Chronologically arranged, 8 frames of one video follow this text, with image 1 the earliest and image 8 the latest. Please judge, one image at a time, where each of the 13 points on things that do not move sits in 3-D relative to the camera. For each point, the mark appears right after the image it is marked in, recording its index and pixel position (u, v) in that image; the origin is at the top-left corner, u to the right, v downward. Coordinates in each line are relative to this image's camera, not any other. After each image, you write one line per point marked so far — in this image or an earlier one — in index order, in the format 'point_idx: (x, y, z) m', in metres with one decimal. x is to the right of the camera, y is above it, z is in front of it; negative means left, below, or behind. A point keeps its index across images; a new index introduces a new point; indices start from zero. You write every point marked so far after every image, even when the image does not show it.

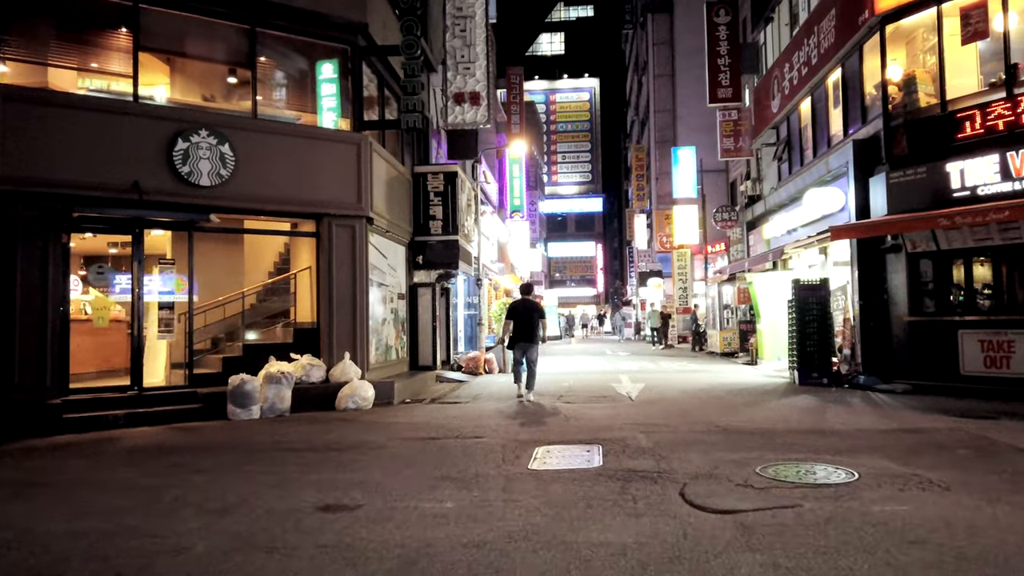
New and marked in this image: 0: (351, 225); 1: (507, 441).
0: (-2.7, +1.1, +12.3) m
1: (-0.1, -1.6, +7.6) m
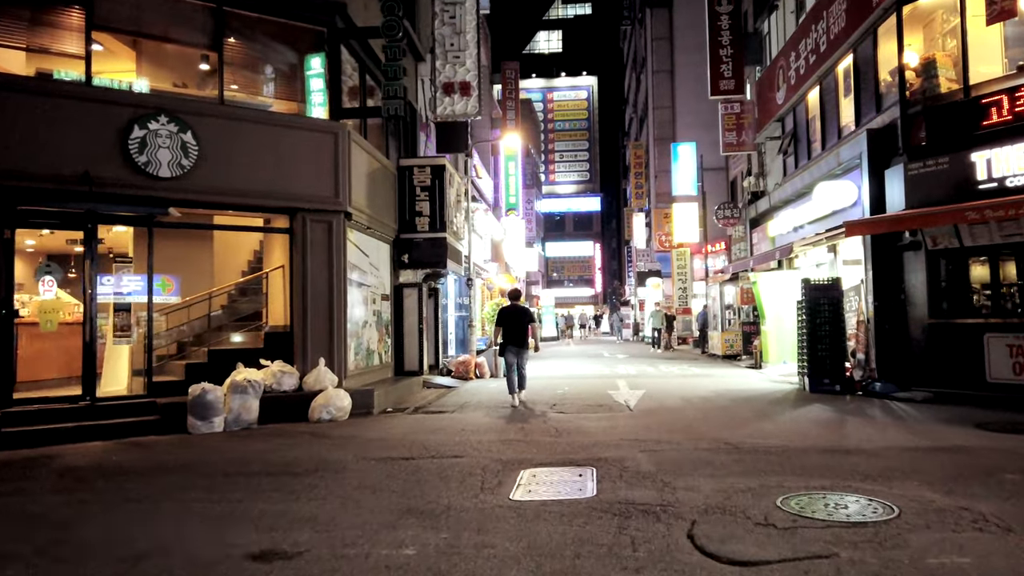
0: (-2.9, +1.1, +11.4) m
1: (-0.2, -1.6, +6.7) m
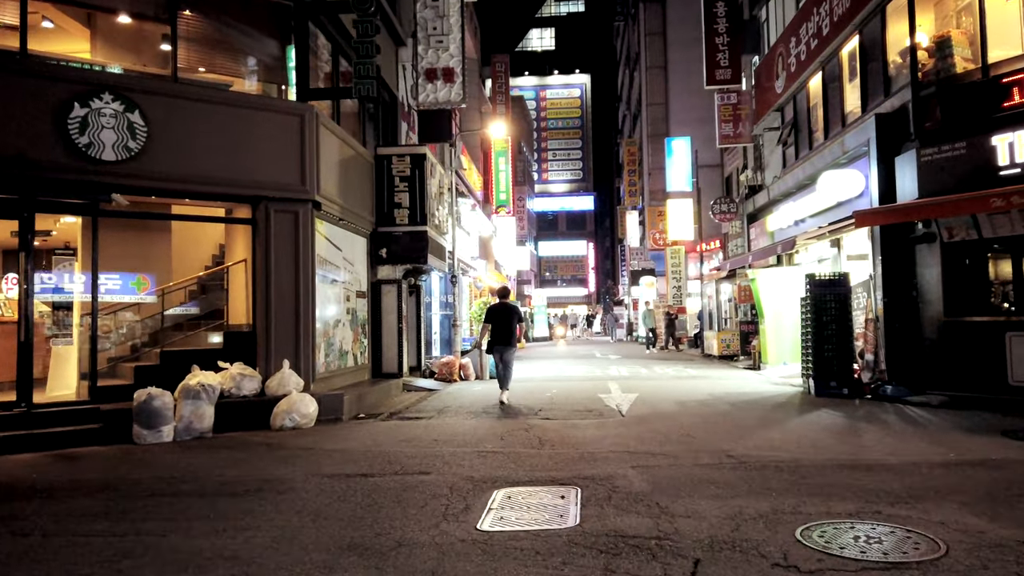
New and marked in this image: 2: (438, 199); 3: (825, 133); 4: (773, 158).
0: (-3.1, +1.1, +10.5) m
1: (-0.4, -1.5, +5.8) m
2: (-1.5, +1.8, +15.0) m
3: (+6.3, +3.1, +14.7) m
4: (+6.7, +3.3, +18.8) m
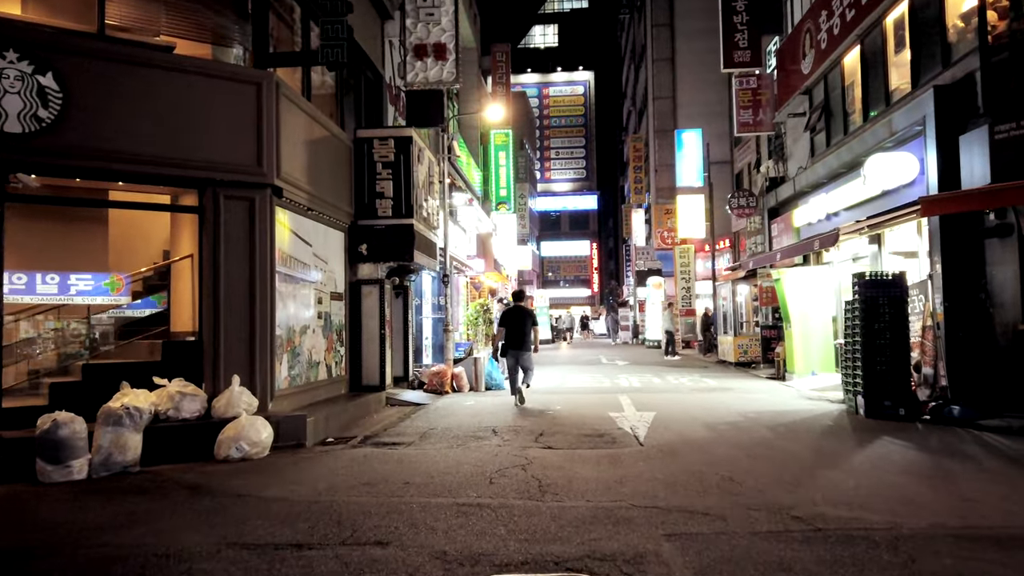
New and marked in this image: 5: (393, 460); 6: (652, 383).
0: (-3.2, +1.1, +8.8) m
1: (-0.5, -1.5, +4.2) m
2: (-1.5, +1.8, +13.4) m
3: (+6.3, +3.1, +13.0) m
4: (+6.7, +3.3, +17.1) m
5: (-1.2, -1.7, +7.4) m
6: (+2.8, -1.9, +14.8) m
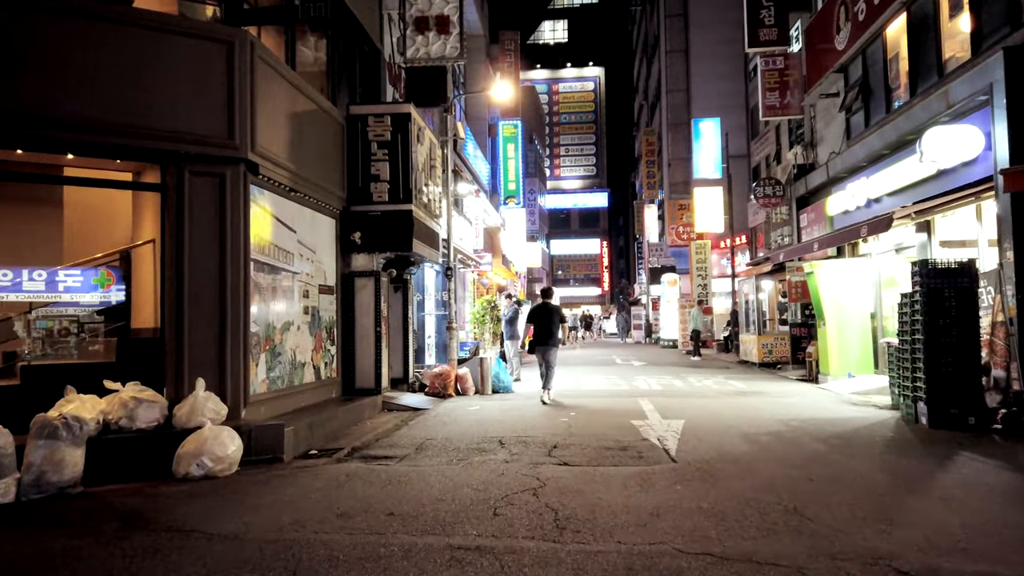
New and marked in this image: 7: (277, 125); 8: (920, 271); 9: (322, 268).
0: (-3.1, +1.2, +7.7) m
1: (-0.5, -1.4, +3.0) m
2: (-1.4, +1.9, +12.2) m
3: (+6.4, +3.2, +11.8) m
4: (+6.9, +3.4, +15.8) m
5: (-1.1, -1.6, +6.2) m
6: (+3.0, -1.8, +13.6) m
7: (-2.7, +1.9, +8.6) m
8: (+4.7, +0.2, +8.4) m
9: (-2.6, +0.3, +10.1) m
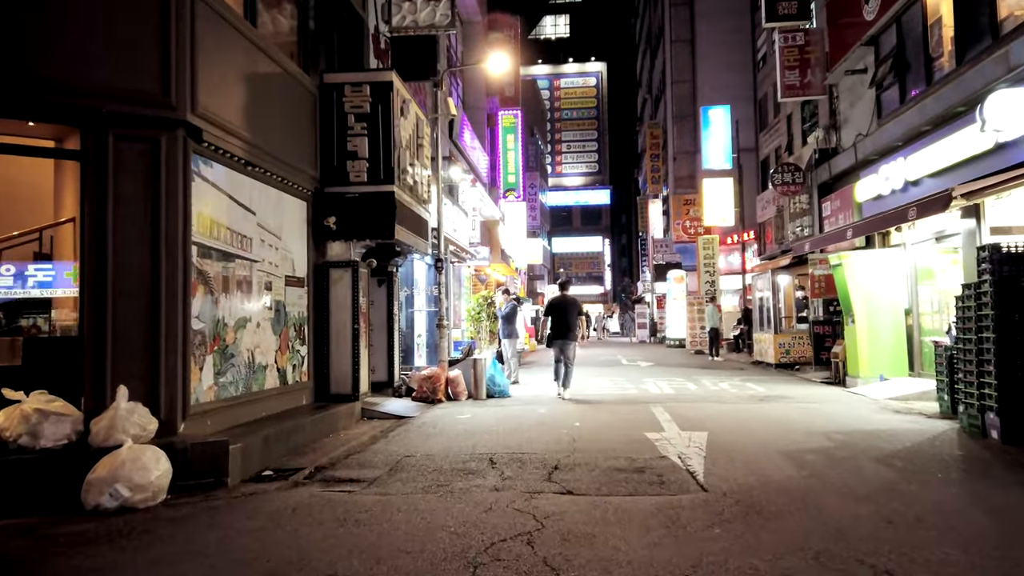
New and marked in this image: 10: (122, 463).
0: (-3.1, +1.3, +6.4) m
1: (-0.5, -1.3, +1.7) m
2: (-1.4, +2.0, +10.9) m
3: (+6.4, +3.3, +10.4) m
4: (+6.9, +3.5, +14.5) m
5: (-1.2, -1.5, +4.9) m
6: (+3.0, -1.7, +12.3) m
7: (-2.8, +2.0, +7.3) m
8: (+4.6, +0.3, +7.1) m
9: (-2.7, +0.4, +8.9) m
10: (-2.8, -1.3, +5.3) m
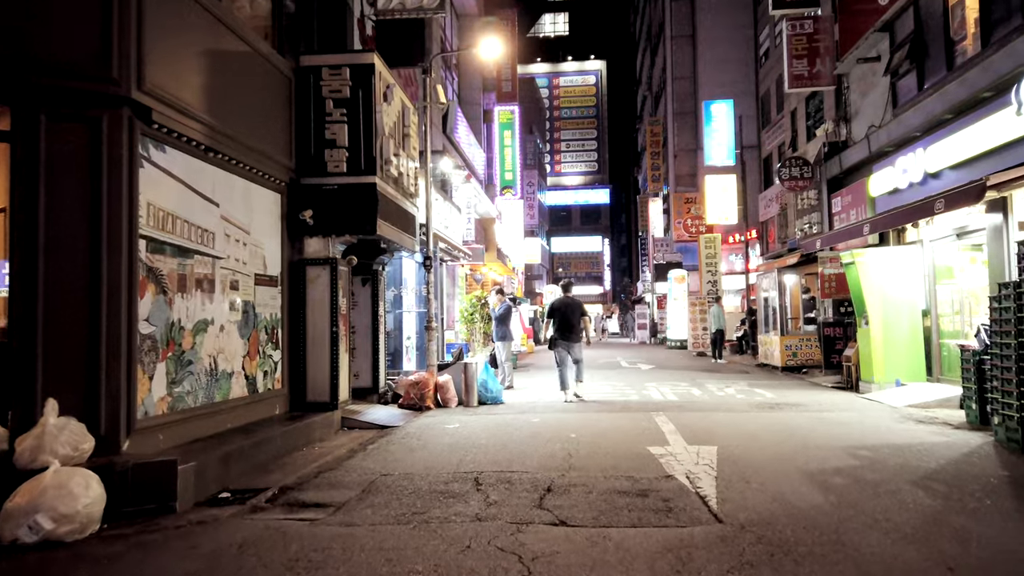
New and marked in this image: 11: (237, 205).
0: (-3.2, +1.3, +5.7) m
1: (-0.6, -1.3, +1.0) m
2: (-1.5, +2.0, +10.2) m
3: (+6.3, +3.3, +9.7) m
4: (+6.8, +3.5, +13.8) m
5: (-1.3, -1.5, +4.2) m
6: (+2.9, -1.7, +11.6) m
7: (-2.9, +2.0, +6.5) m
8: (+4.5, +0.3, +6.4) m
9: (-2.8, +0.4, +8.1) m
10: (-2.9, -1.3, +4.6) m
11: (-2.9, +0.9, +7.7) m
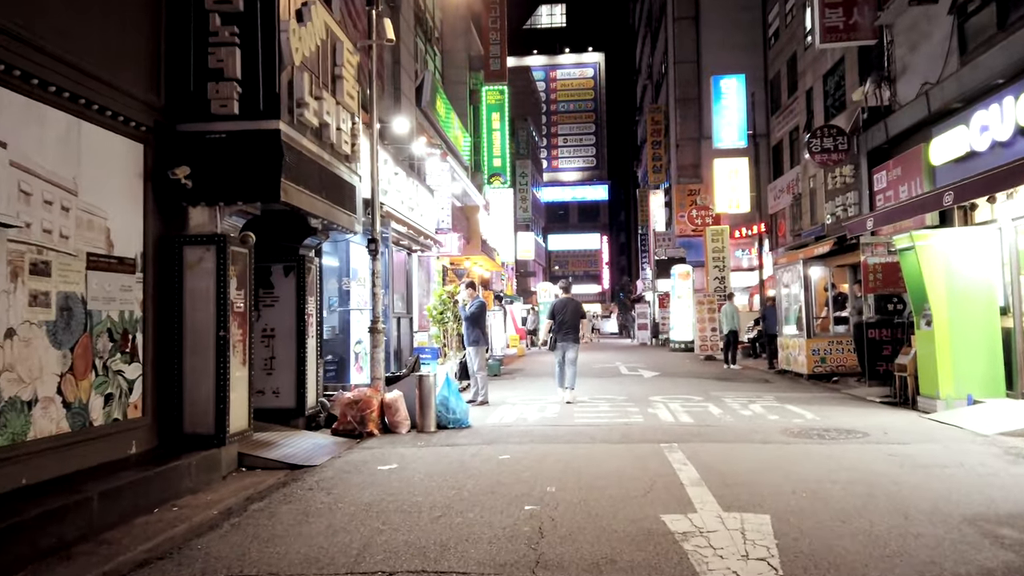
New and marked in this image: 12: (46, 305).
0: (-3.6, +1.4, +3.2) m
1: (-1.0, -1.2, -1.5) m
2: (-1.9, +2.1, +7.7) m
3: (+5.9, +3.4, +7.3) m
4: (+6.4, +3.6, +11.3) m
5: (-1.6, -1.4, +1.7) m
6: (+2.5, -1.6, +9.1) m
7: (-3.3, +2.1, +4.1) m
8: (+4.2, +0.4, +3.9) m
9: (-3.2, +0.5, +5.6) m
10: (-3.3, -1.2, +2.1) m
11: (-3.2, +1.0, +5.2) m
12: (-3.2, -0.1, +5.1) m
